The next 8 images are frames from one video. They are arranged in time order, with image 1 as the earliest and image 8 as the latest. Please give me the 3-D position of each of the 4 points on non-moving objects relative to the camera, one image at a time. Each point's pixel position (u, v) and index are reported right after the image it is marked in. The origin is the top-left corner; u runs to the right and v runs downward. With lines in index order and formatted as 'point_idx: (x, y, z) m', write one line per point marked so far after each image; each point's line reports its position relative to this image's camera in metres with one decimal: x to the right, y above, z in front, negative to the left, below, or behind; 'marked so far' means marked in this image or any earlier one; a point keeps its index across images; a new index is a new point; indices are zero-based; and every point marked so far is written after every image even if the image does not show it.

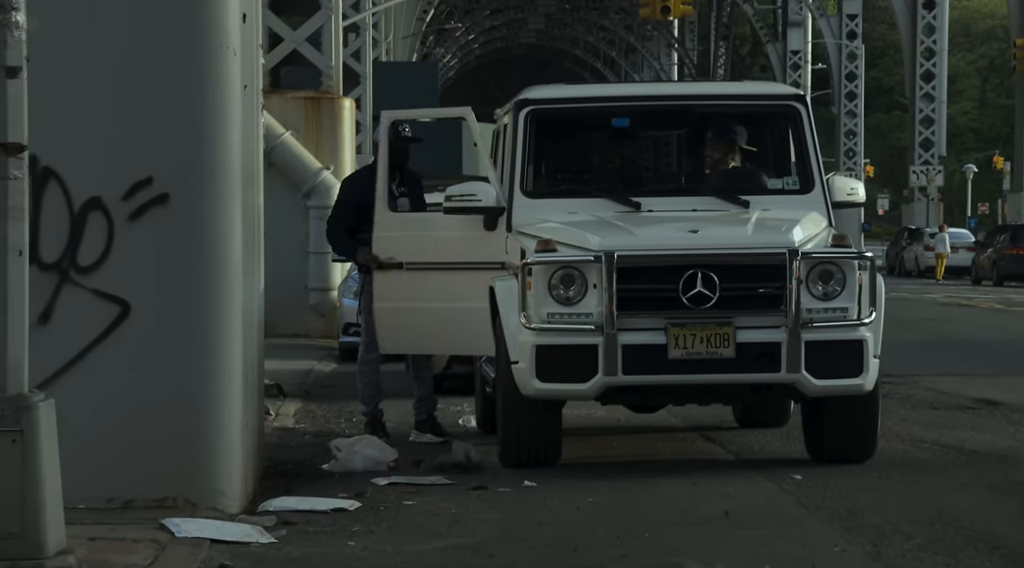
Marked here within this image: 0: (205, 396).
0: (-1.5, -0.5, +8.5) m
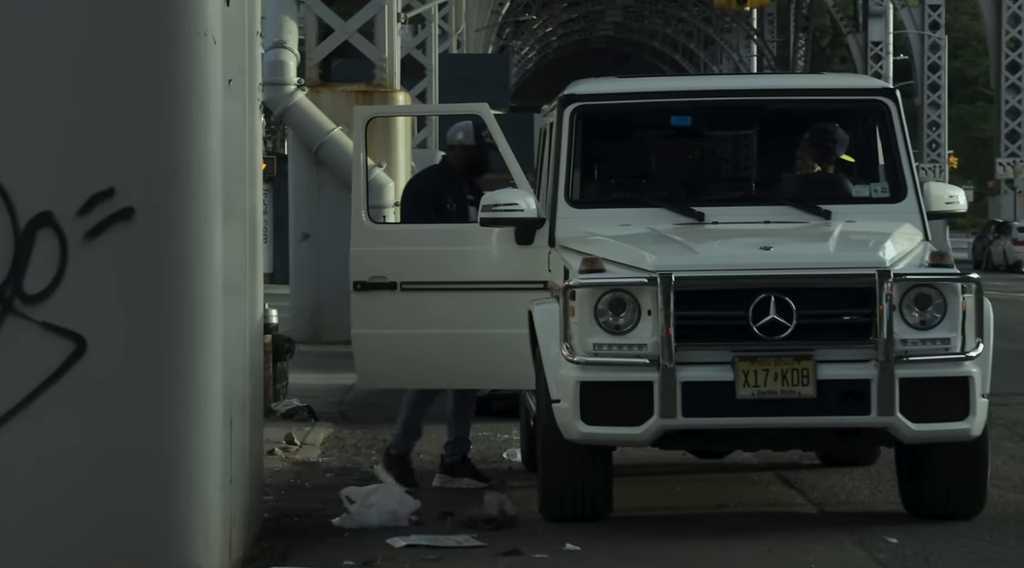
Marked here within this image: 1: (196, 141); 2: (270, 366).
0: (-1.3, -0.6, +7.2) m
1: (-1.3, +0.6, +7.2) m
2: (-1.8, -0.6, +13.2) m
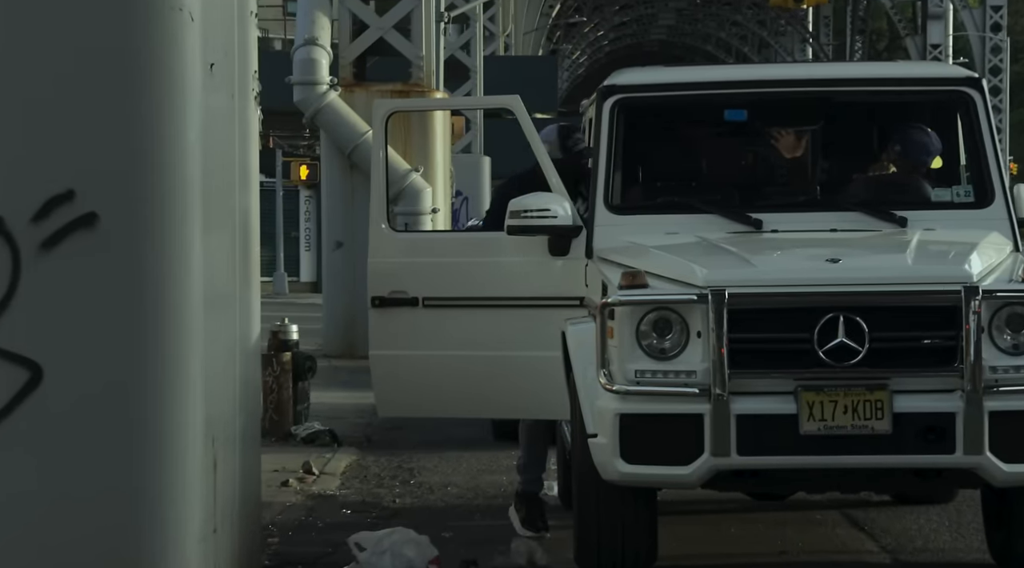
0: (-1.2, -0.7, +6.2) m
1: (-1.2, +0.5, +6.2) m
2: (-1.5, -0.7, +12.2) m
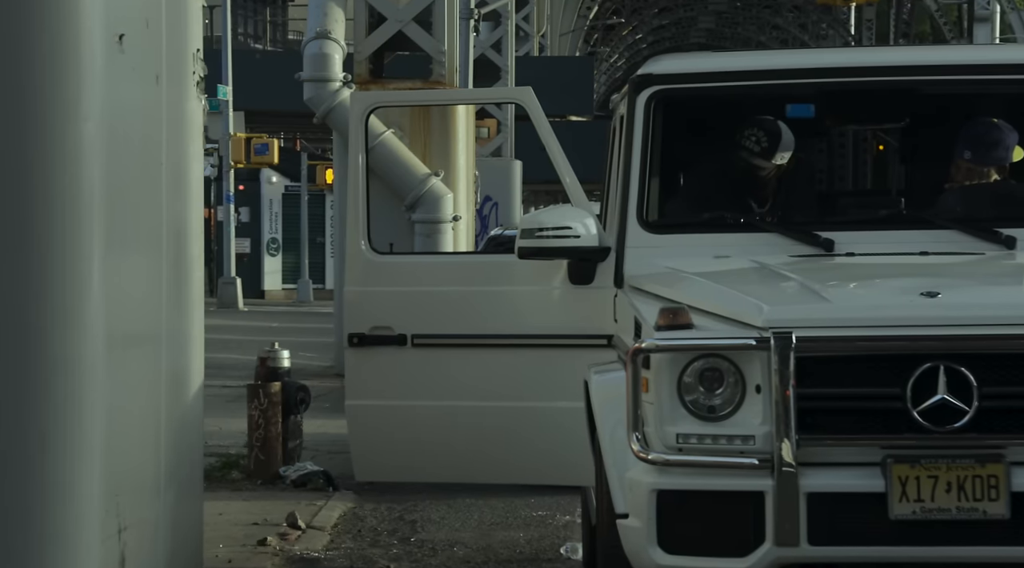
0: (-1.2, -0.8, +4.7) m
1: (-1.2, +0.4, +4.7) m
2: (-1.4, -0.8, +10.7) m
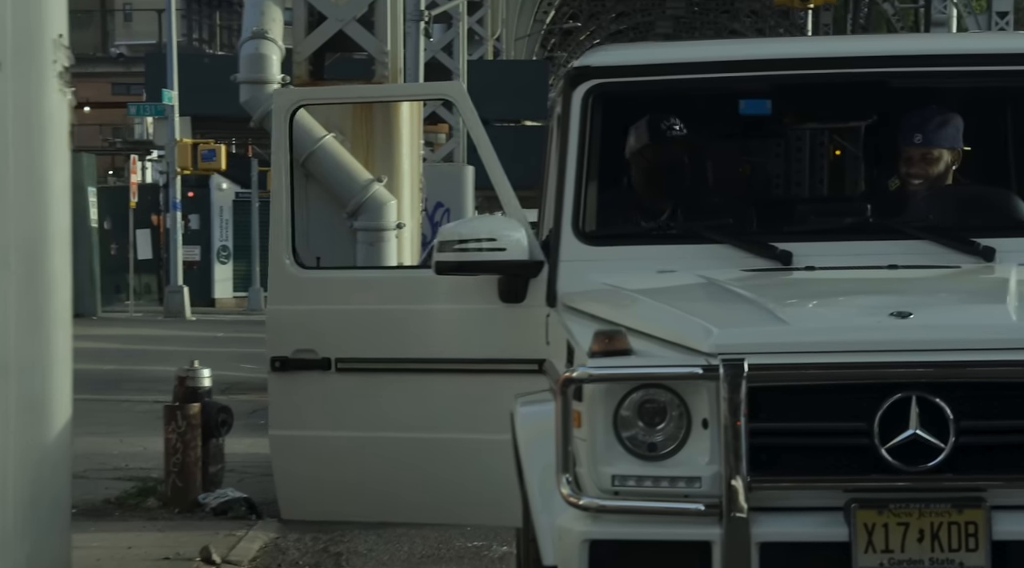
0: (-1.4, -0.9, +3.9) m
1: (-1.4, +0.3, +4.0) m
2: (-1.7, -0.9, +9.9) m
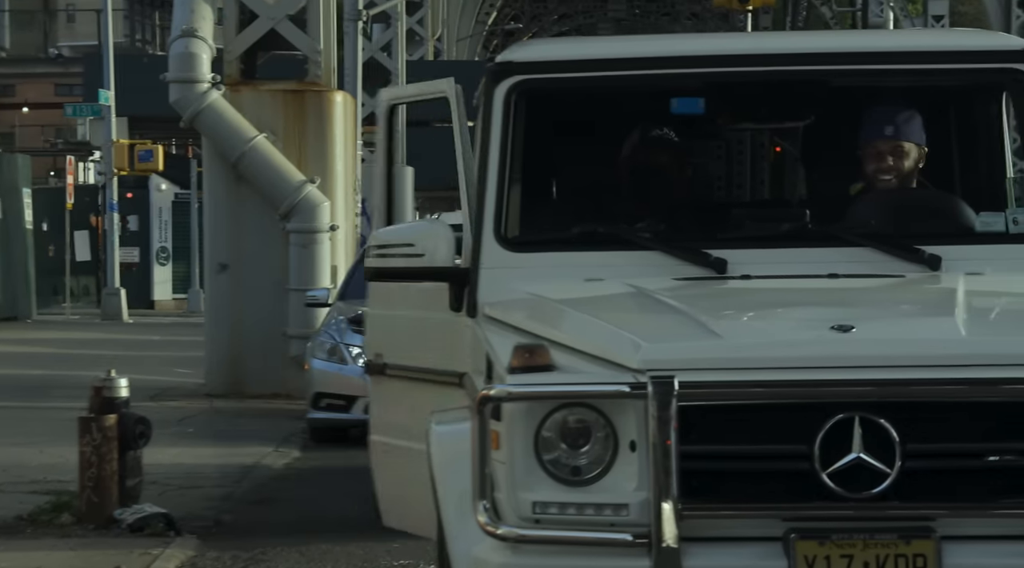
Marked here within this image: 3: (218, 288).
0: (-1.6, -0.9, +3.5) m
1: (-1.6, +0.3, +3.6) m
2: (-2.1, -0.9, +9.5) m
3: (-2.5, 0.0, +15.7) m
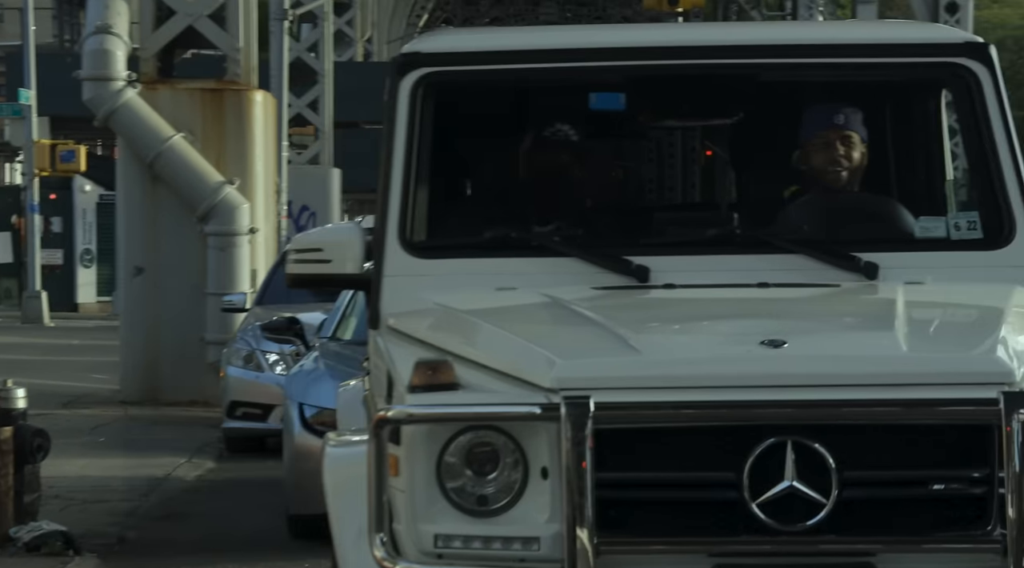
0: (-1.8, -0.9, +3.0) m
1: (-1.8, +0.3, +3.1) m
2: (-2.5, -0.9, +9.0) m
3: (-3.2, -0.1, +15.2) m
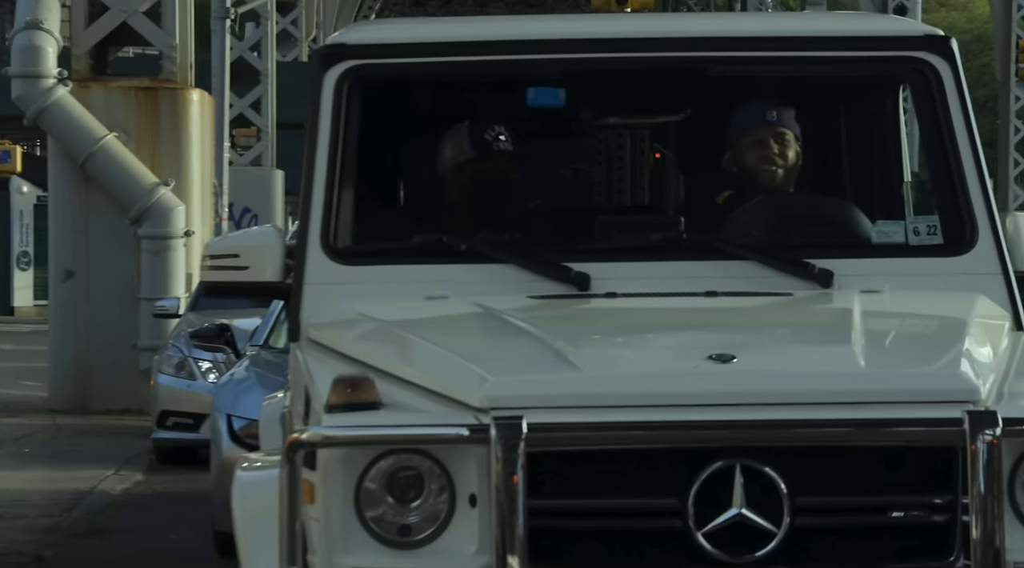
0: (-1.9, -0.9, +2.6) m
1: (-1.9, +0.3, +2.7) m
2: (-2.8, -1.0, +8.6) m
3: (-3.7, -0.1, +14.8) m
